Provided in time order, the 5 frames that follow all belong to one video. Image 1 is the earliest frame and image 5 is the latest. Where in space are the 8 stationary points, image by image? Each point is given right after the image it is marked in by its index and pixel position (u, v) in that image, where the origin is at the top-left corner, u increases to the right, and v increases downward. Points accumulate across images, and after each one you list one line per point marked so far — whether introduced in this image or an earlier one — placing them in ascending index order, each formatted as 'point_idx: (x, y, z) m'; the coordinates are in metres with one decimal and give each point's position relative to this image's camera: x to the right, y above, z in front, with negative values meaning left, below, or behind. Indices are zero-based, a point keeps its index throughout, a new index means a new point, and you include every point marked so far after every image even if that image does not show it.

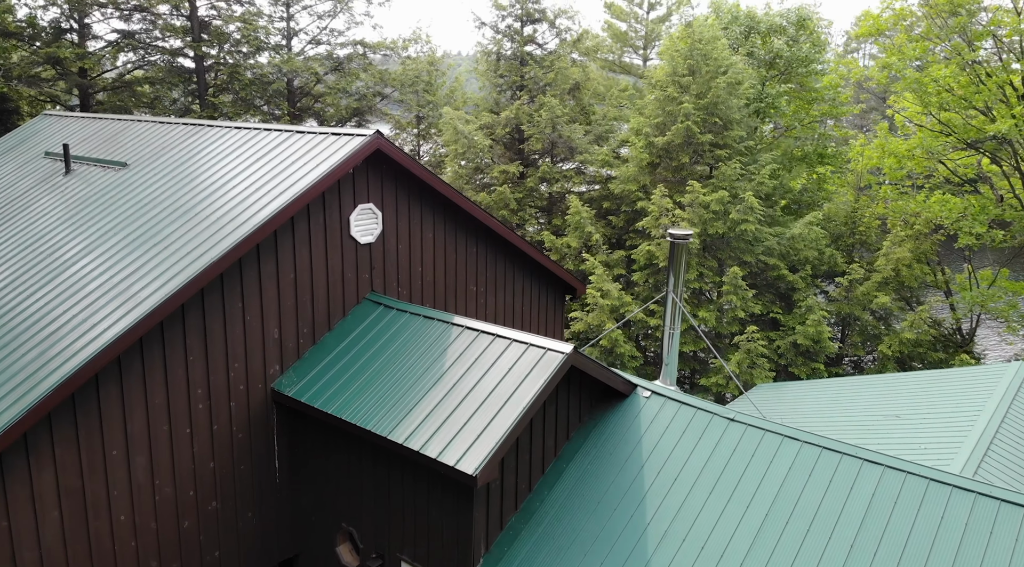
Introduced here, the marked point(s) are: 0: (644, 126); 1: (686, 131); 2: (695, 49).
0: (+2.9, +3.5, +19.0) m
1: (+3.7, +3.2, +18.3) m
2: (+4.1, +5.1, +18.8) m
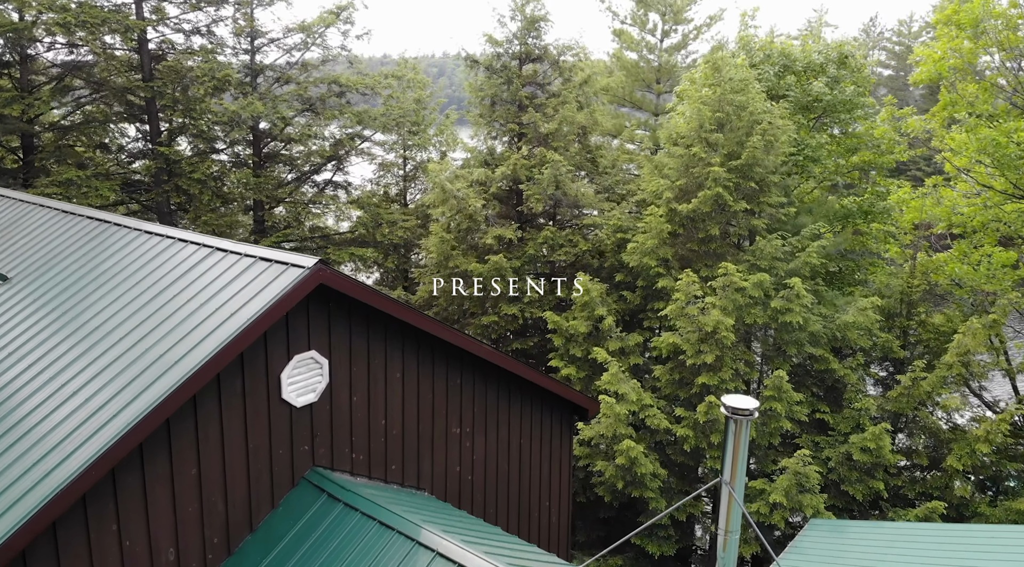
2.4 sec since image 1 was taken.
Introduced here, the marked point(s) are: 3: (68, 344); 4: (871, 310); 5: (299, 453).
0: (+2.9, +1.8, +16.1) m
1: (+3.6, +1.5, +15.4) m
2: (+4.0, +3.4, +15.9) m
3: (-4.2, -0.6, +8.1) m
4: (+6.6, -0.5, +15.7) m
5: (-2.0, -1.6, +8.3) m
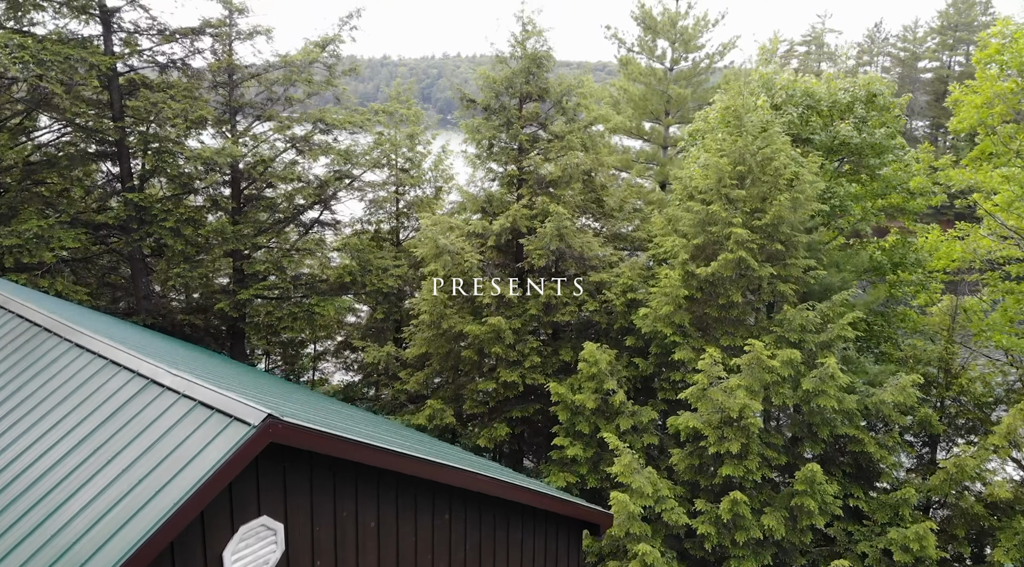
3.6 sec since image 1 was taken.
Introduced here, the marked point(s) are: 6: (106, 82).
0: (+2.9, +0.6, +14.5) m
1: (+3.6, +0.4, +13.9) m
2: (+4.0, +2.2, +14.4) m
3: (-4.2, -1.8, +6.6) m
4: (+6.6, -1.7, +14.2) m
5: (-2.1, -2.8, +6.7) m
6: (-8.9, +4.4, +18.7) m
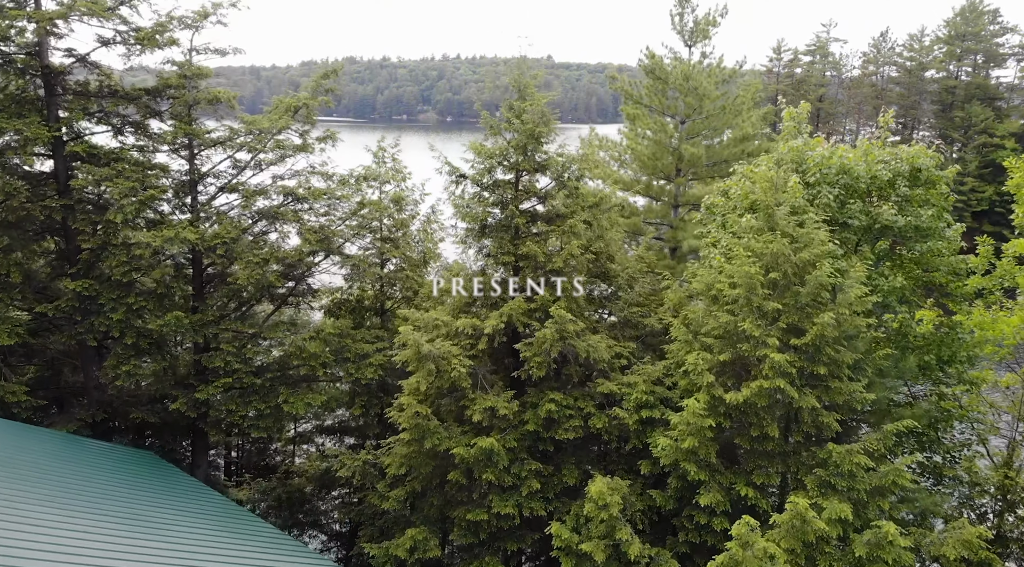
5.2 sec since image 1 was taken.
0: (+2.8, -1.2, +12.4) m
1: (+3.6, -1.5, +11.7) m
2: (+3.9, +0.4, +12.3) m
3: (-4.3, -3.6, +4.5) m
4: (+6.5, -3.5, +12.1) m
5: (-2.1, -4.6, +4.6) m
6: (-9.0, +2.6, +16.6) m
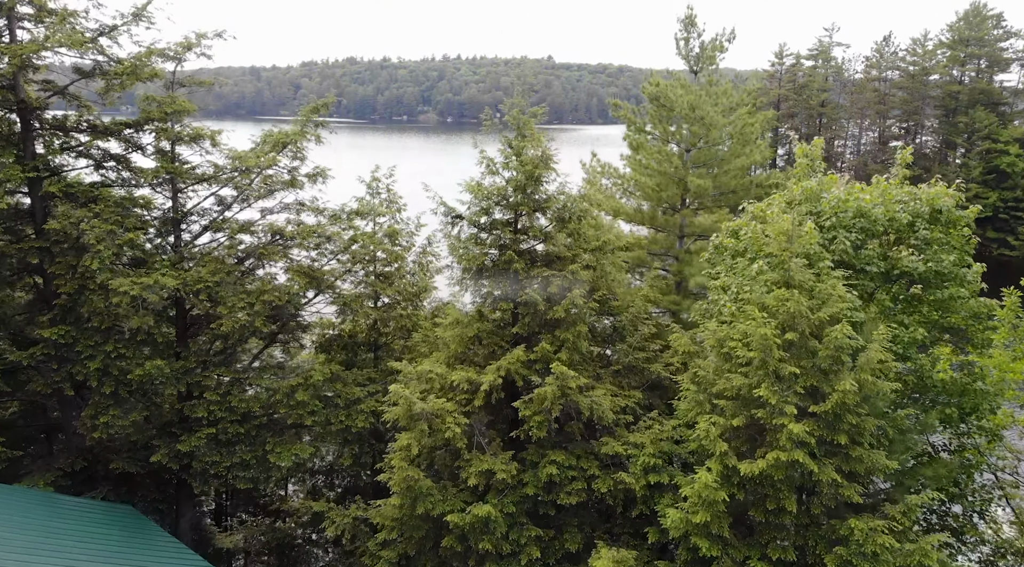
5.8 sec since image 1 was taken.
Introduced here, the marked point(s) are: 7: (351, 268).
0: (+2.7, -2.1, +11.6) m
1: (+3.5, -2.3, +10.9) m
2: (+3.9, -0.4, +11.5) m
3: (-4.3, -4.4, +3.7) m
4: (+6.5, -4.3, +11.3) m
5: (-2.2, -5.5, +3.8) m
6: (-9.0, +1.7, +15.8) m
7: (-3.3, +0.3, +17.8) m
